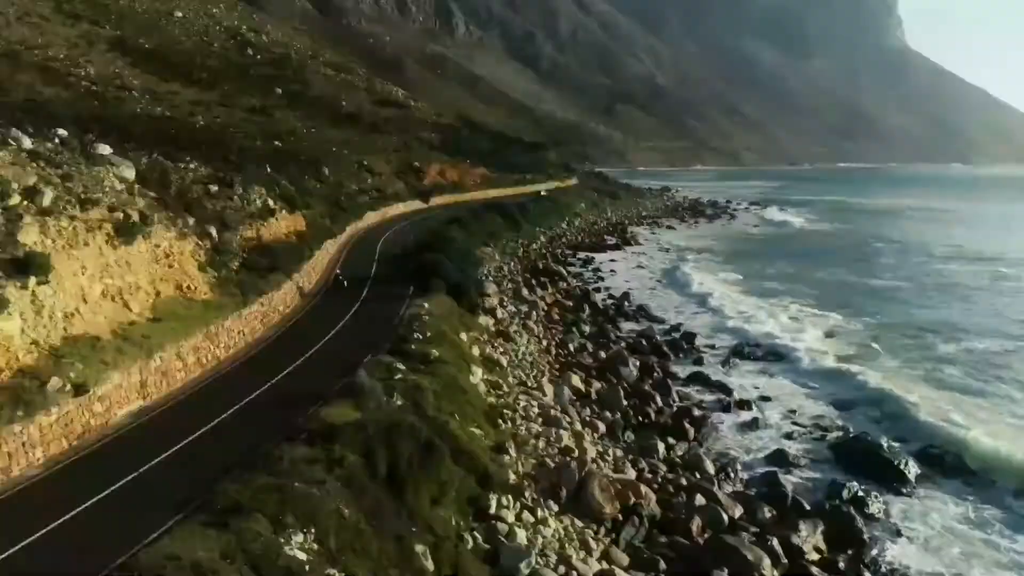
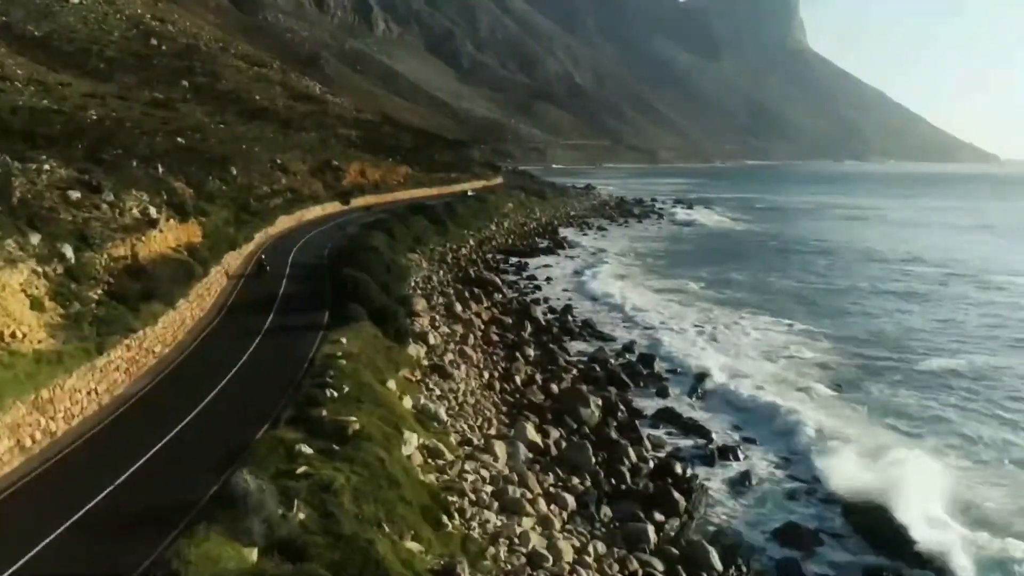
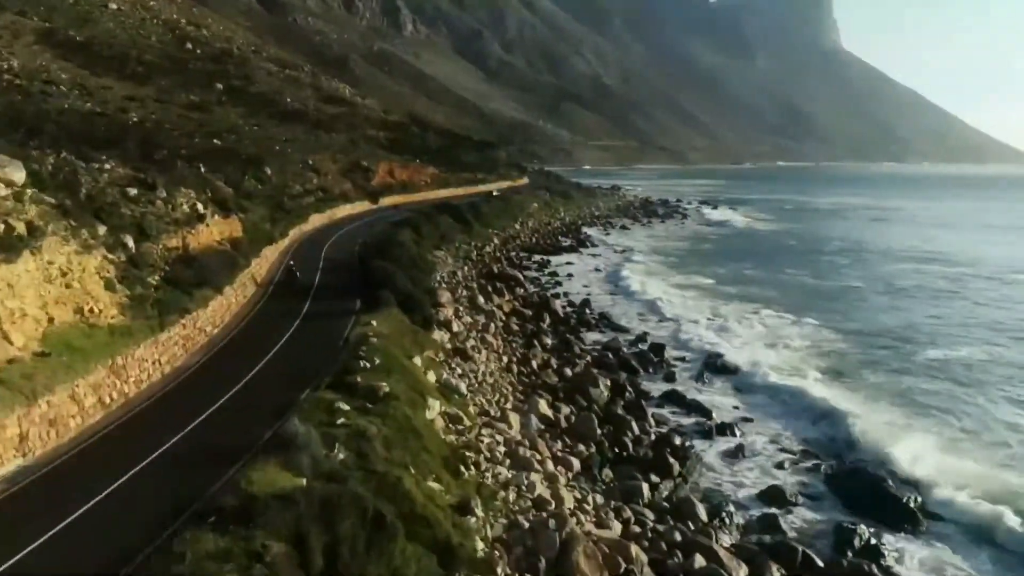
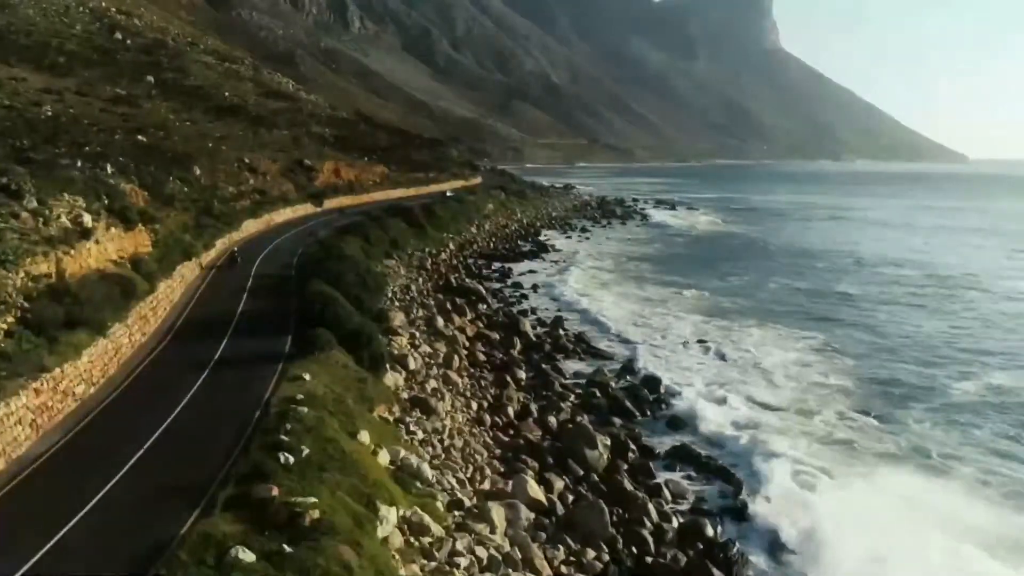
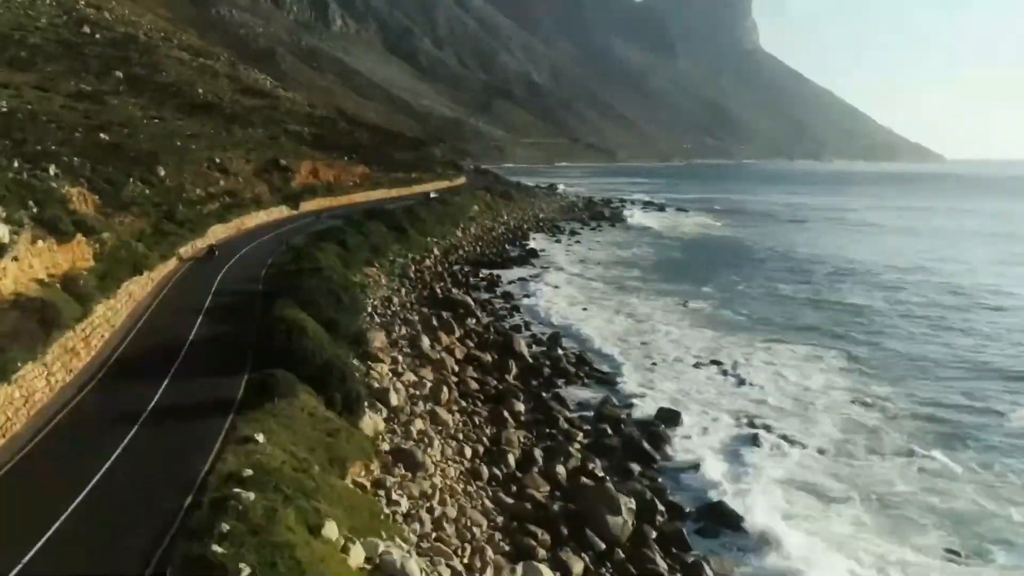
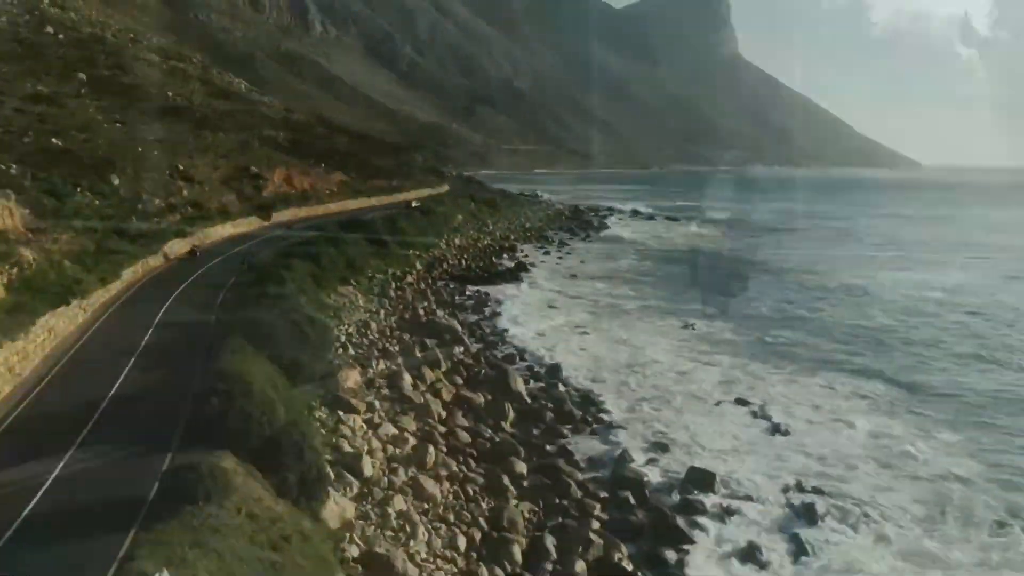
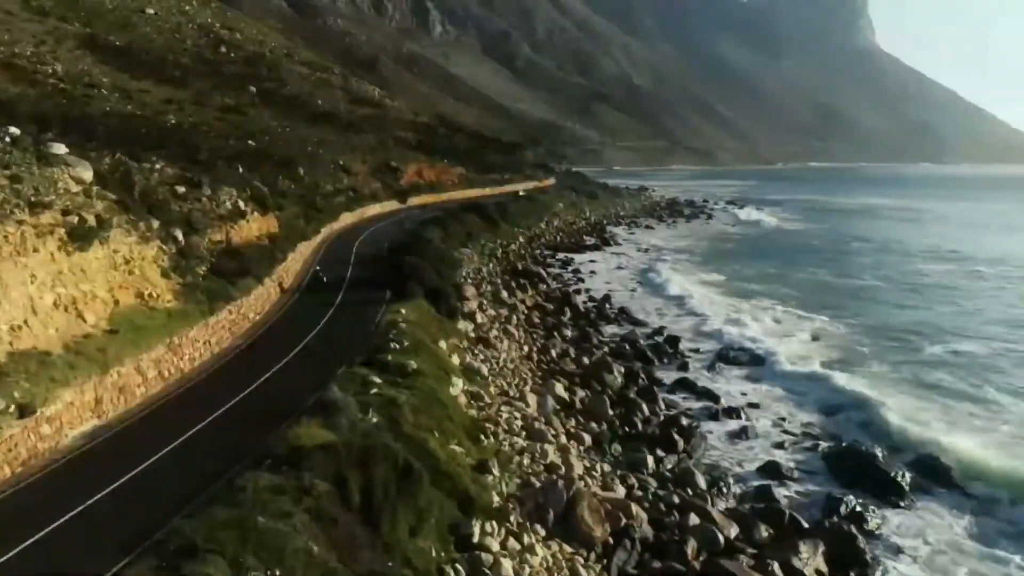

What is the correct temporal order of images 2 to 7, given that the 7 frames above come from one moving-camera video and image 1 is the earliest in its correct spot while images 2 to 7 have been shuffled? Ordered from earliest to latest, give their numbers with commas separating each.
7, 3, 2, 4, 5, 6
